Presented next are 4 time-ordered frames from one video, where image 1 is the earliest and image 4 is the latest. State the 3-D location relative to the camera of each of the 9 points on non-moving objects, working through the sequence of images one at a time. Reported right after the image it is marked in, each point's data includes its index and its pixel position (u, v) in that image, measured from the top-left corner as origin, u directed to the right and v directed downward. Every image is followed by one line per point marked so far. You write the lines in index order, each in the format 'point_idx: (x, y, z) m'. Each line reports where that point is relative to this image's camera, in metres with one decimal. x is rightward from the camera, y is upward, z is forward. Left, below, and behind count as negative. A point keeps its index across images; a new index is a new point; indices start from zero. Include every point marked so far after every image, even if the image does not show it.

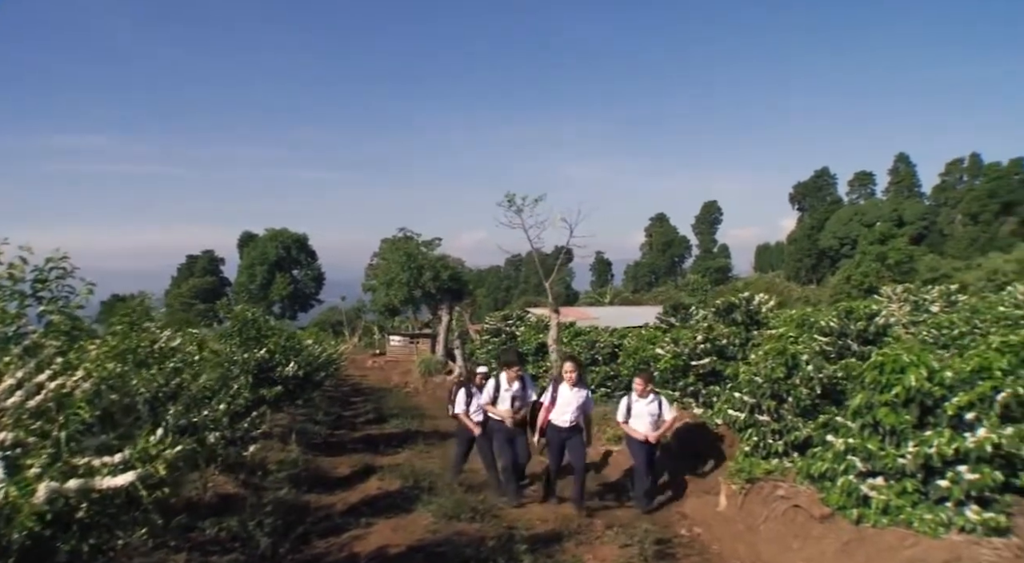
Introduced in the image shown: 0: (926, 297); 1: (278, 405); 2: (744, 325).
0: (+6.4, -0.3, +11.6) m
1: (-3.0, -1.6, +9.6) m
2: (+3.0, -0.6, +9.8) m
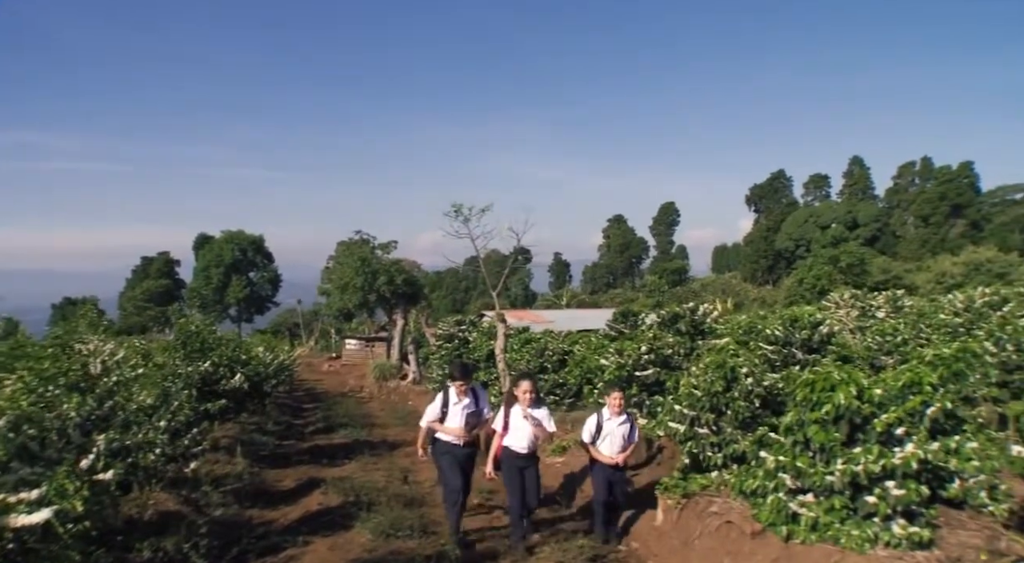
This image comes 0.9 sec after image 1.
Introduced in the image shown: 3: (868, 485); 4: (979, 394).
0: (+5.7, -0.4, +11.8) m
1: (-3.7, -1.8, +9.6) m
2: (+2.3, -0.7, +9.9) m
3: (+3.5, -2.0, +7.2) m
4: (+5.3, -1.2, +8.4) m
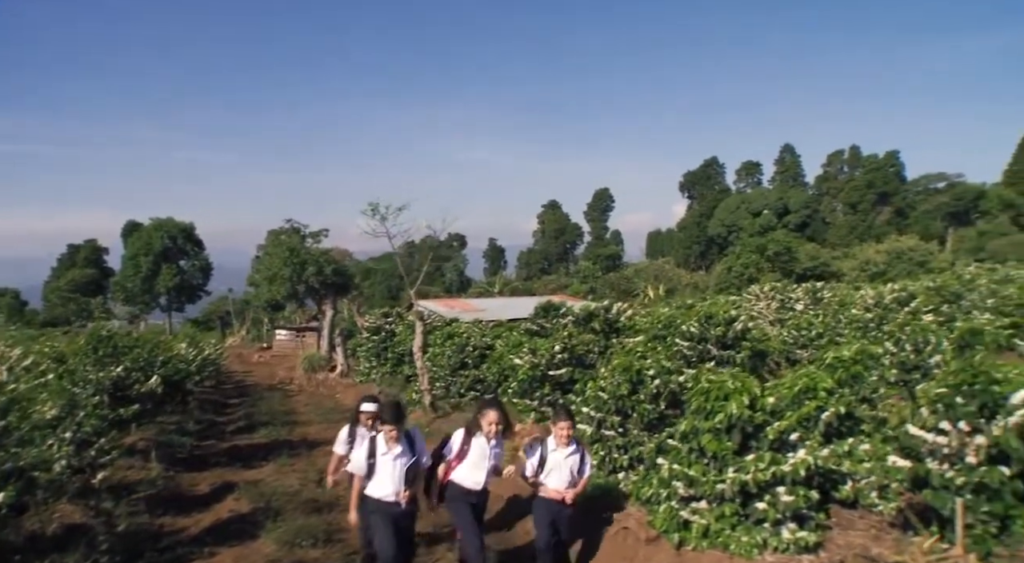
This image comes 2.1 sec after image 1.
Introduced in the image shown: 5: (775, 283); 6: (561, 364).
0: (+4.5, -0.3, +12.0) m
1: (-4.8, -1.8, +9.6) m
2: (+1.2, -0.7, +10.0) m
3: (+2.5, -2.1, +7.5) m
4: (+4.3, -1.3, +8.7) m
5: (+4.6, 0.0, +12.8) m
6: (+0.7, -1.1, +9.7) m
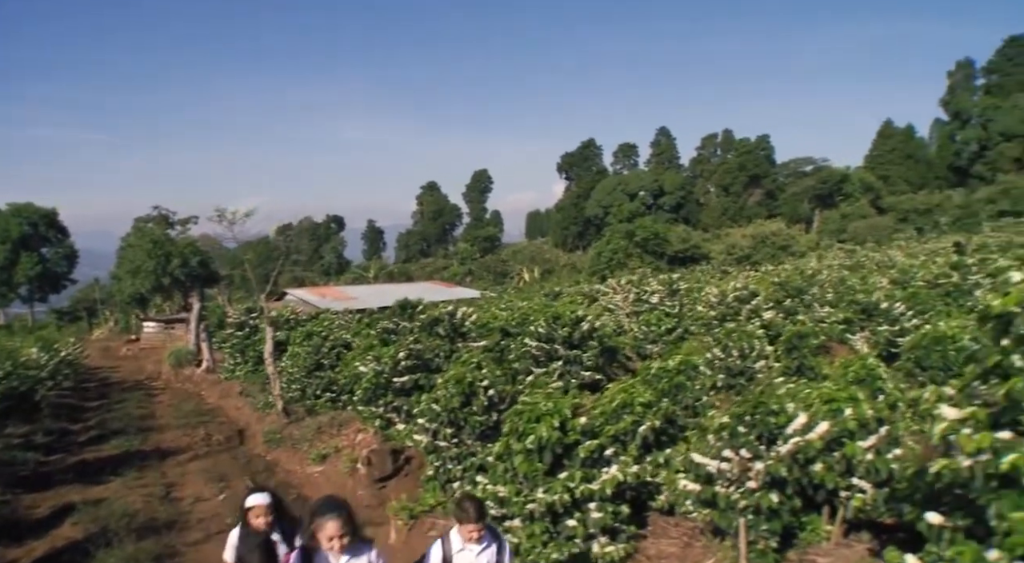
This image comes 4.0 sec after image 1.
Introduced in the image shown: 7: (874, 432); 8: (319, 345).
0: (+2.3, -0.1, +12.3) m
1: (-6.8, -2.0, +9.5) m
2: (-0.8, -0.8, +10.2) m
3: (+0.6, -2.4, +7.9) m
4: (+2.3, -1.5, +9.1) m
5: (+2.3, +0.2, +13.1) m
6: (-1.4, -1.2, +9.8) m
7: (+3.6, -1.5, +7.3) m
8: (-2.9, -0.9, +11.1) m
